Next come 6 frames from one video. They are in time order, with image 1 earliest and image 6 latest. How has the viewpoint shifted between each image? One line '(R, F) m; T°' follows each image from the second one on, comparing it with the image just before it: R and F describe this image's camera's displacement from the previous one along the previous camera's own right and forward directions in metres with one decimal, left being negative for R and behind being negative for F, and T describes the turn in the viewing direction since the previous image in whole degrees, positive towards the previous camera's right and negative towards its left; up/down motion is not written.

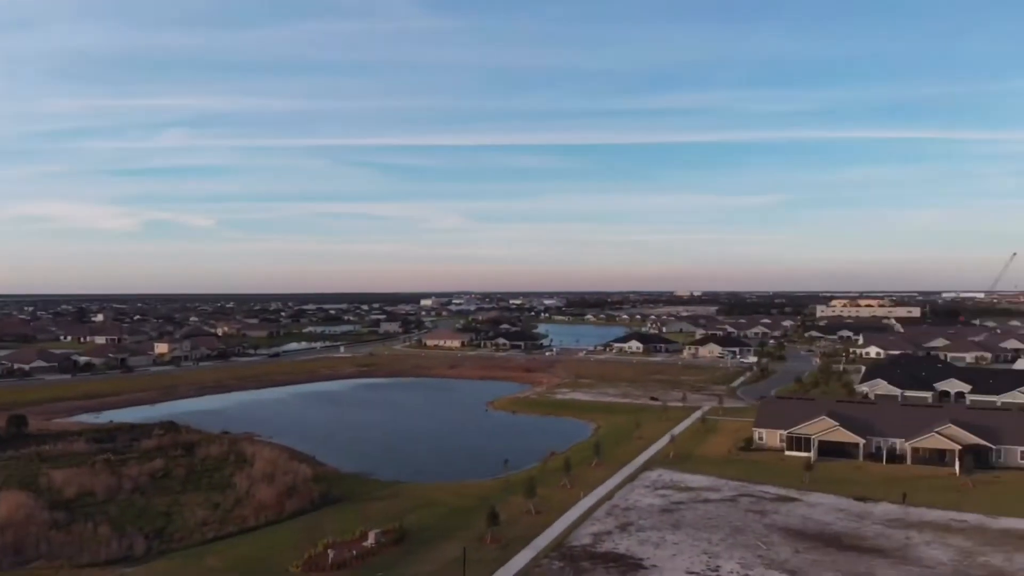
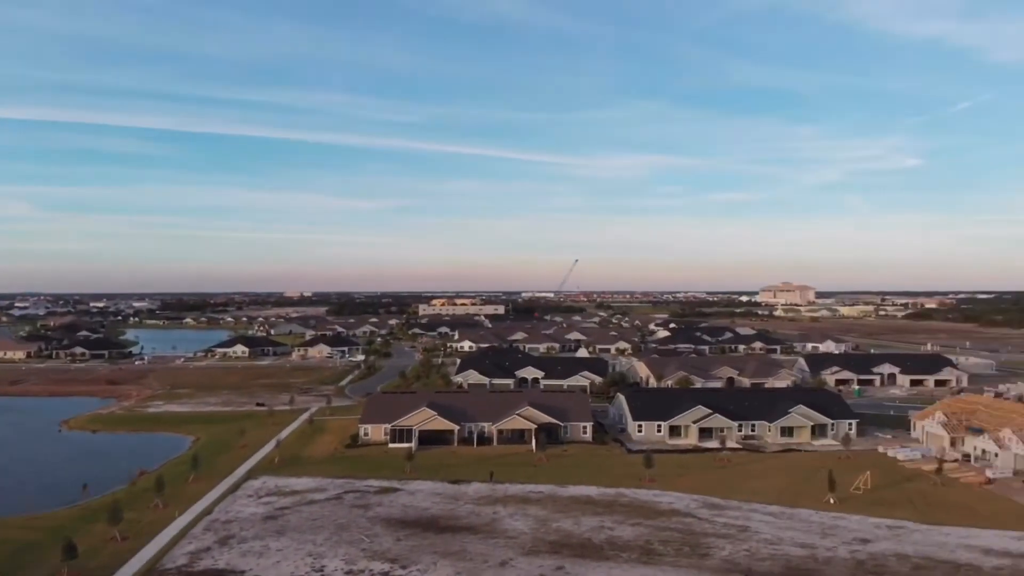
(+0.1, +0.1) m; +28°
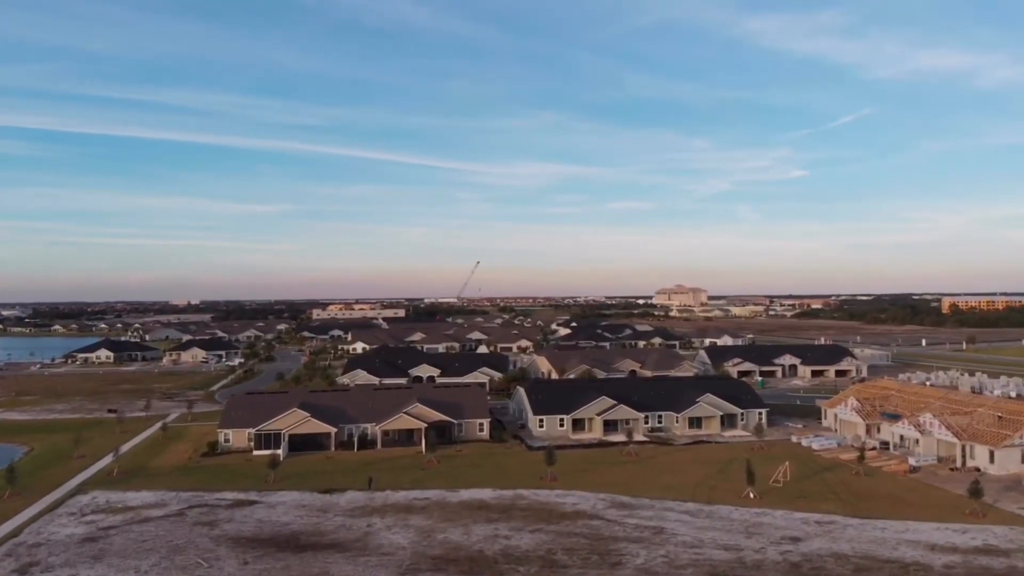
(+0.7, +3.6) m; +7°
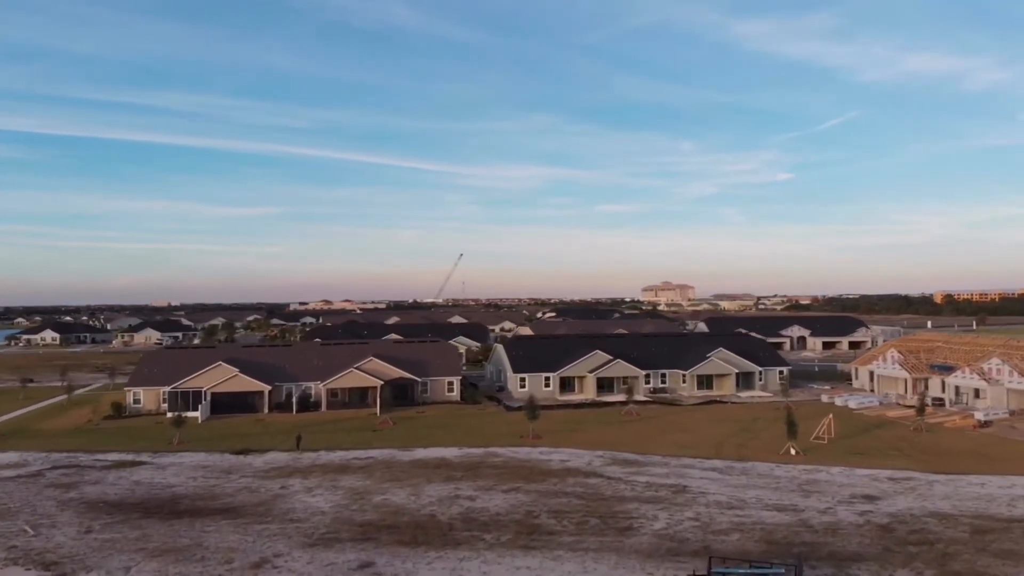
(+0.4, +5.4) m; +1°
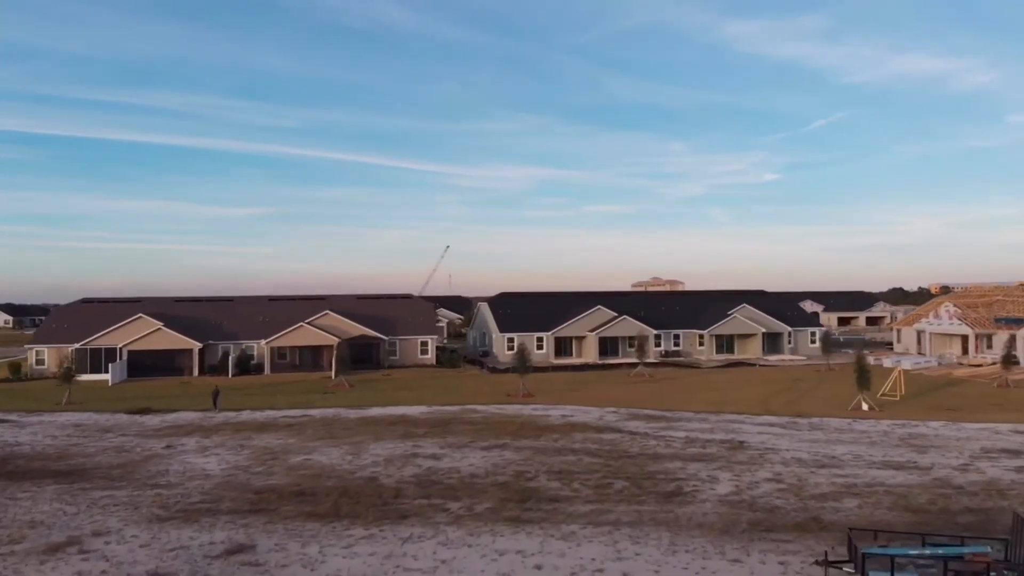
(+0.1, +4.4) m; +1°
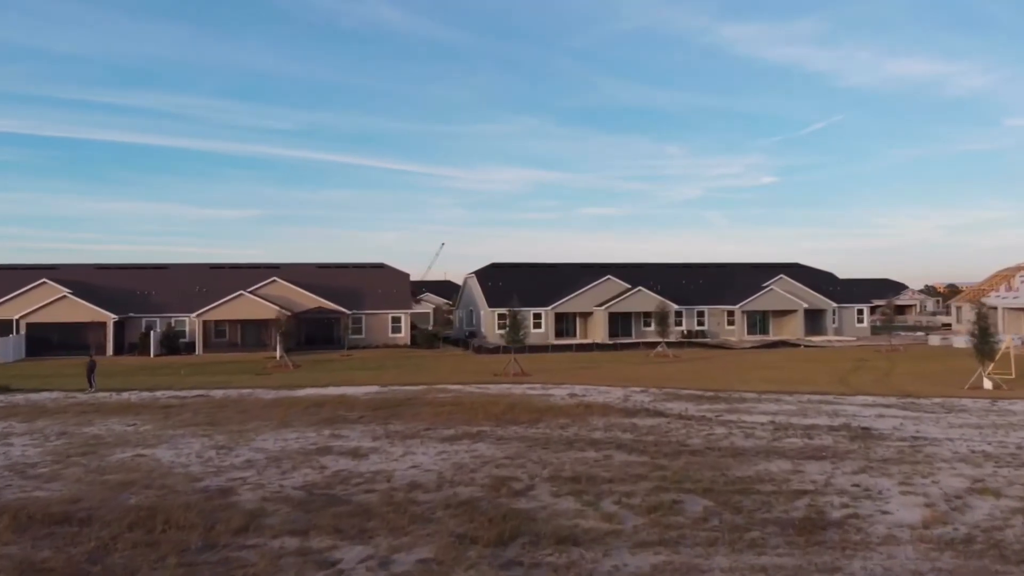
(+0.1, +3.9) m; 0°
